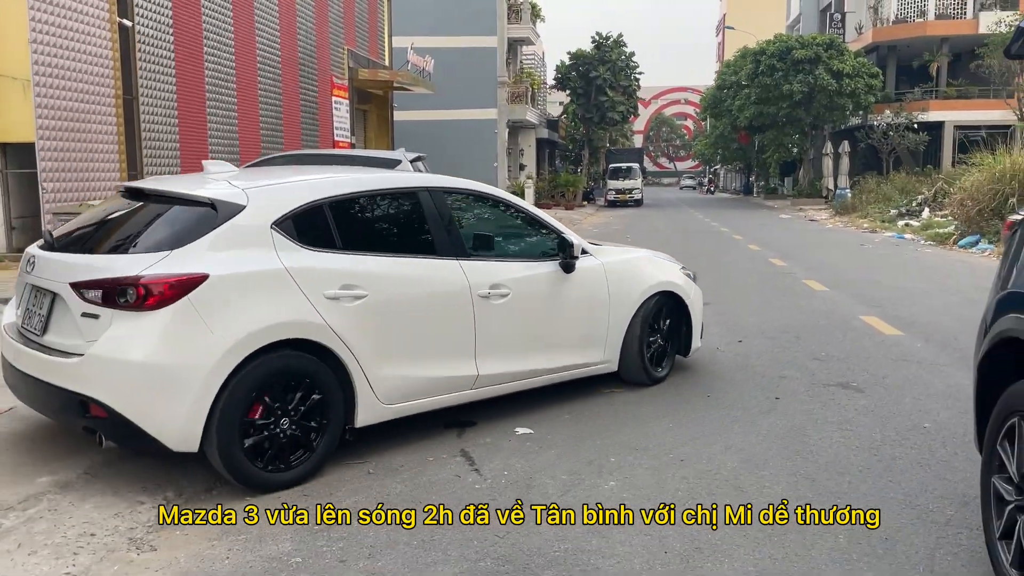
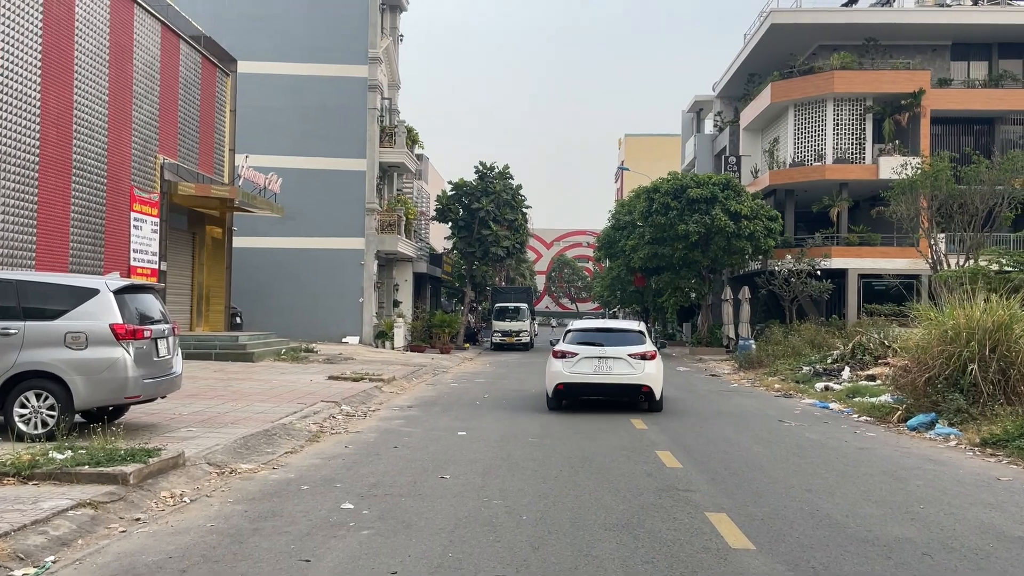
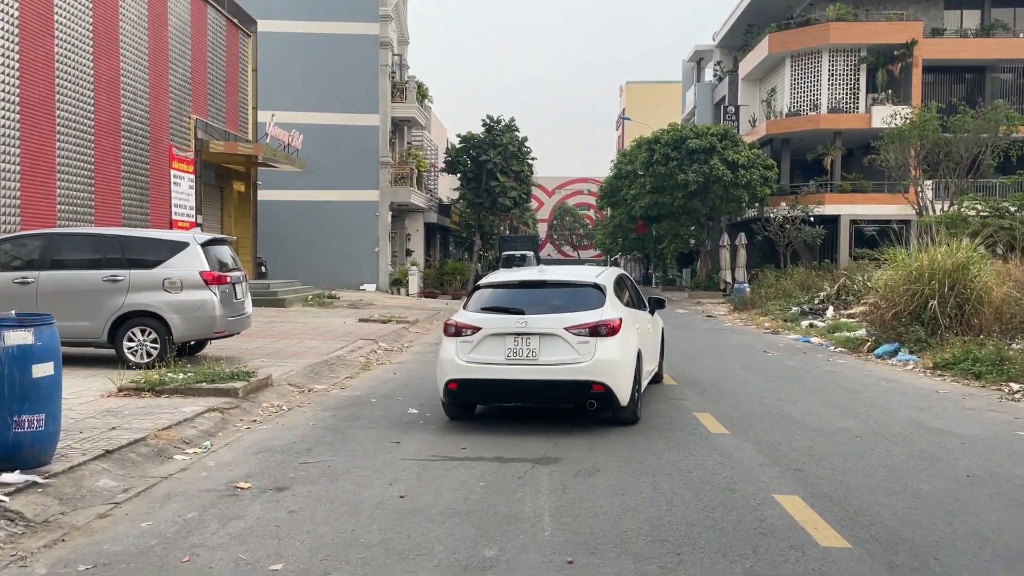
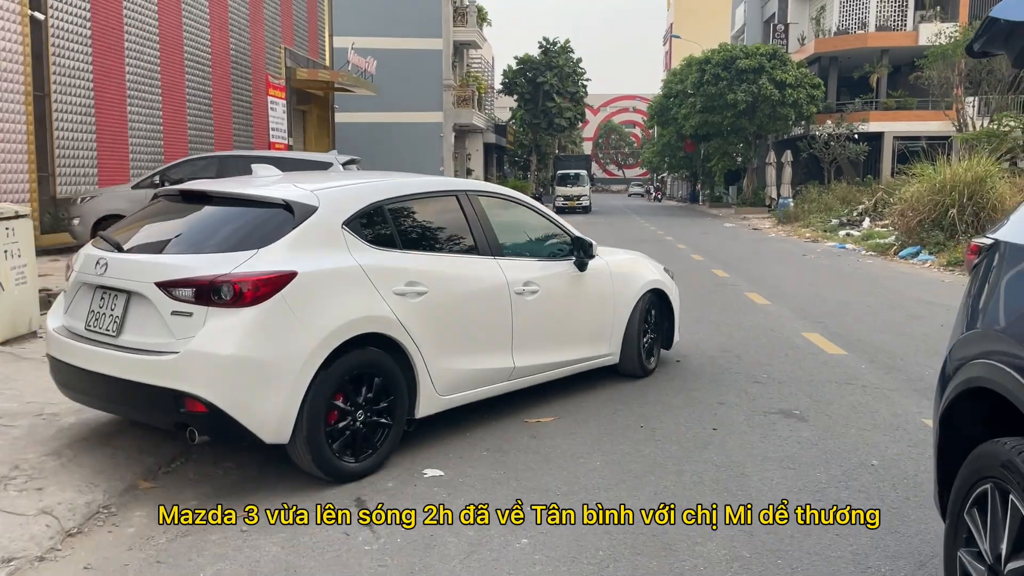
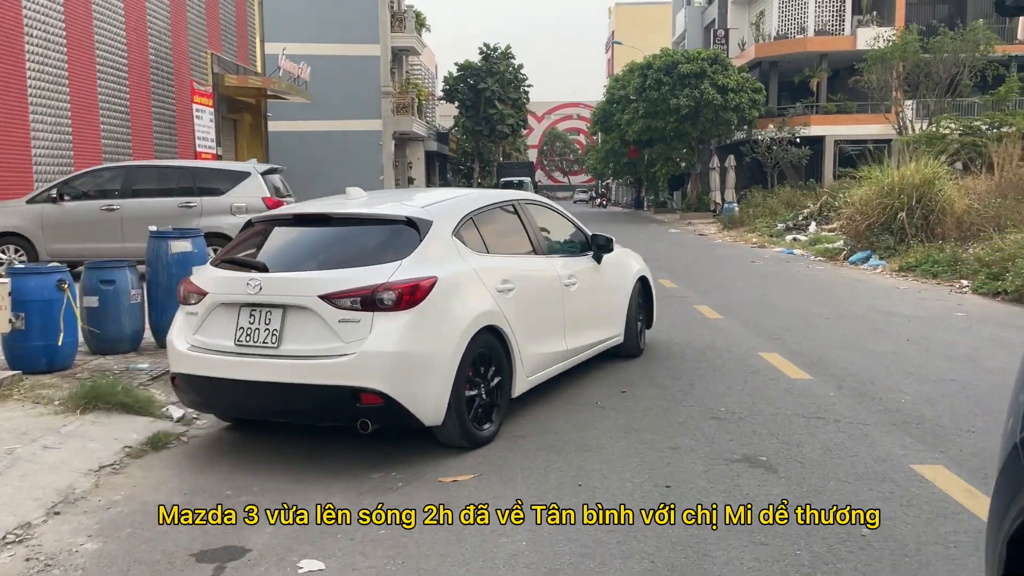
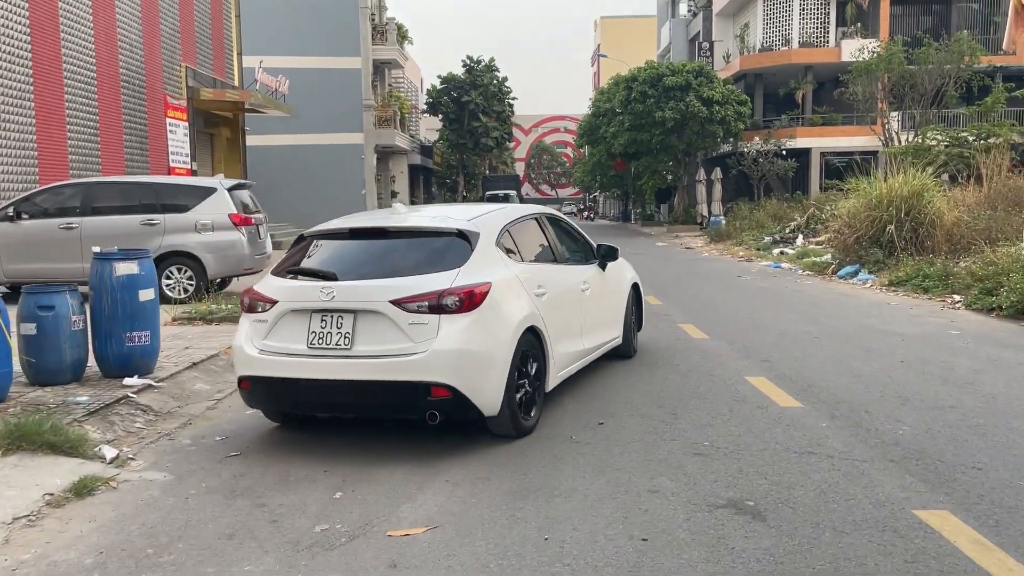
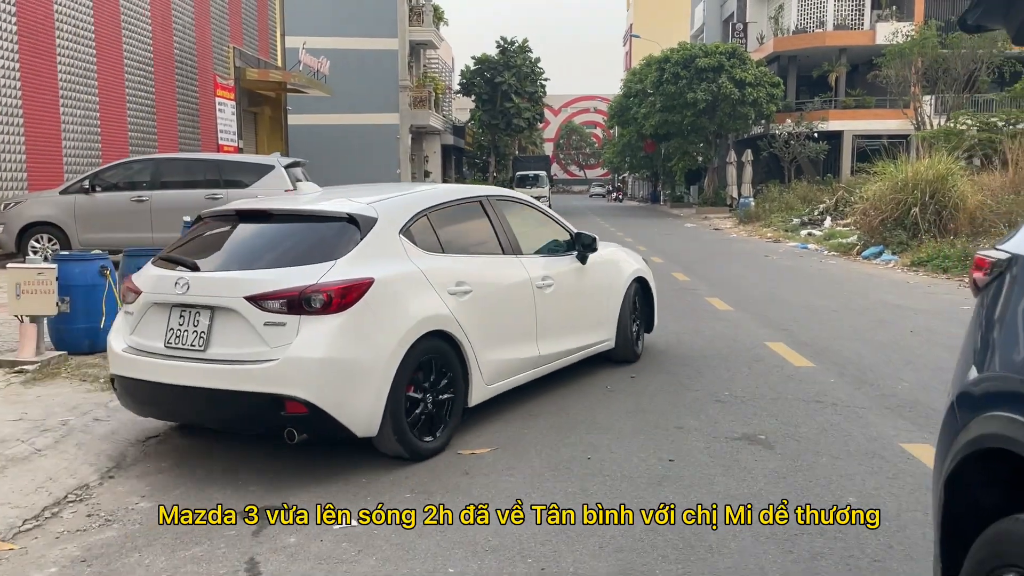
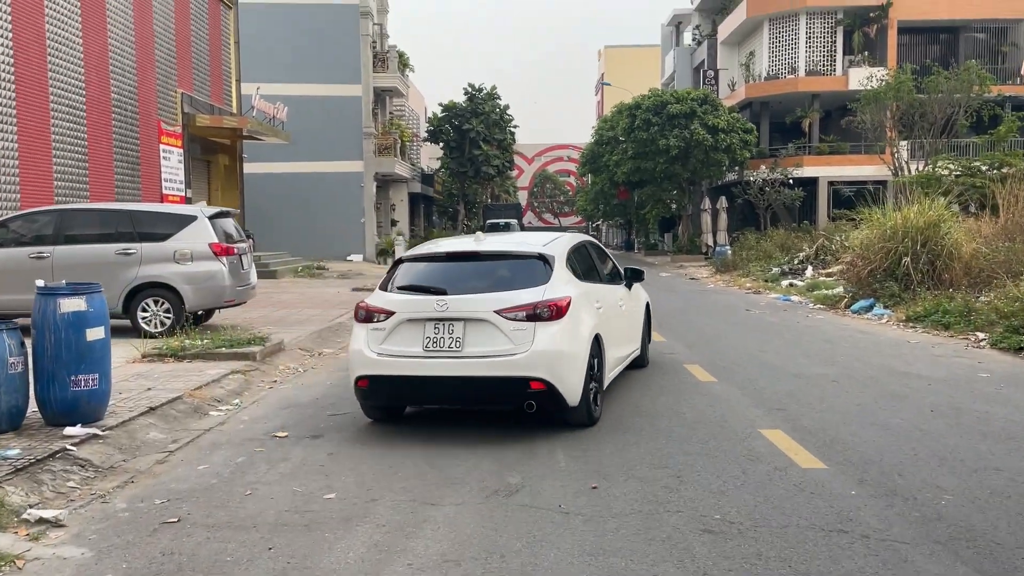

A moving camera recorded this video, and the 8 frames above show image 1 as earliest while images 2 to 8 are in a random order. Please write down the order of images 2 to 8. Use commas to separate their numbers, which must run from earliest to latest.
4, 7, 5, 6, 8, 3, 2
